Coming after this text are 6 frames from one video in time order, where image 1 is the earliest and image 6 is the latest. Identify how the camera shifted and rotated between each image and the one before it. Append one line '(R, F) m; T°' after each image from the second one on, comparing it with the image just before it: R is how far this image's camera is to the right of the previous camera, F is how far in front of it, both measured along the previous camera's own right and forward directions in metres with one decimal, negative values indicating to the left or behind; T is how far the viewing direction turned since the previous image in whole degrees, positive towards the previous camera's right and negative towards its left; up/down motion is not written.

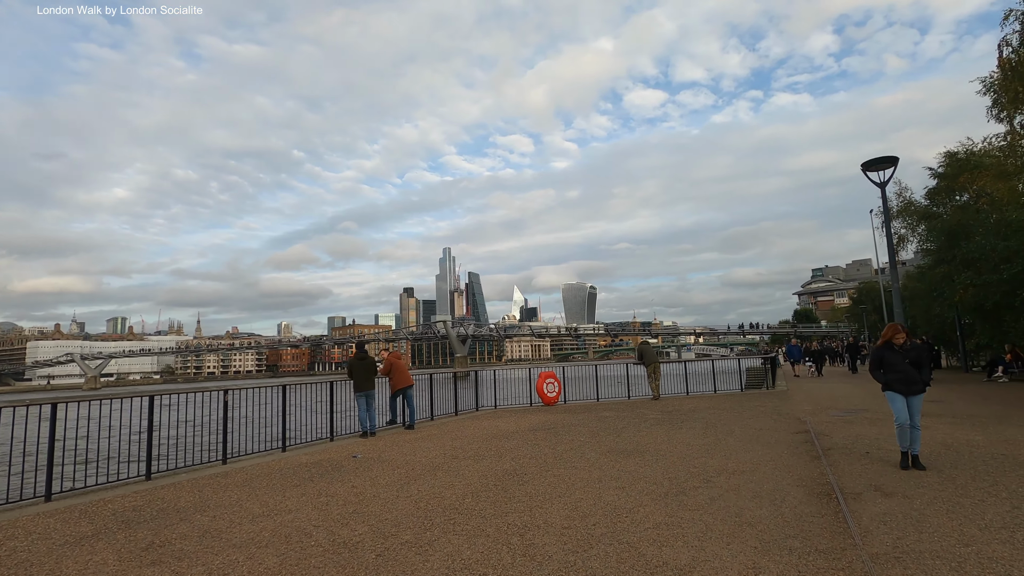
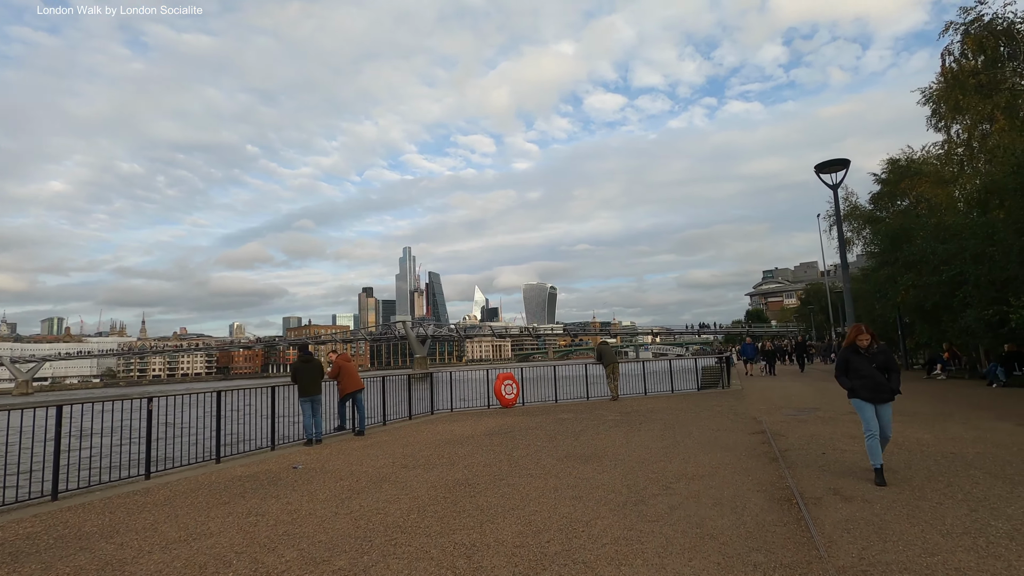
(+0.1, +0.4) m; +4°
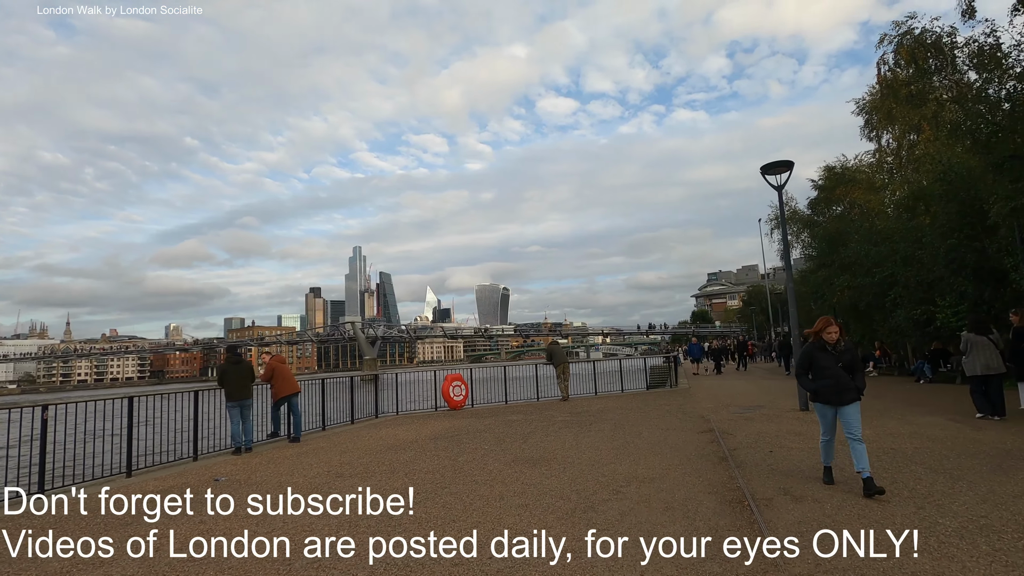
(+0.1, +0.4) m; +5°
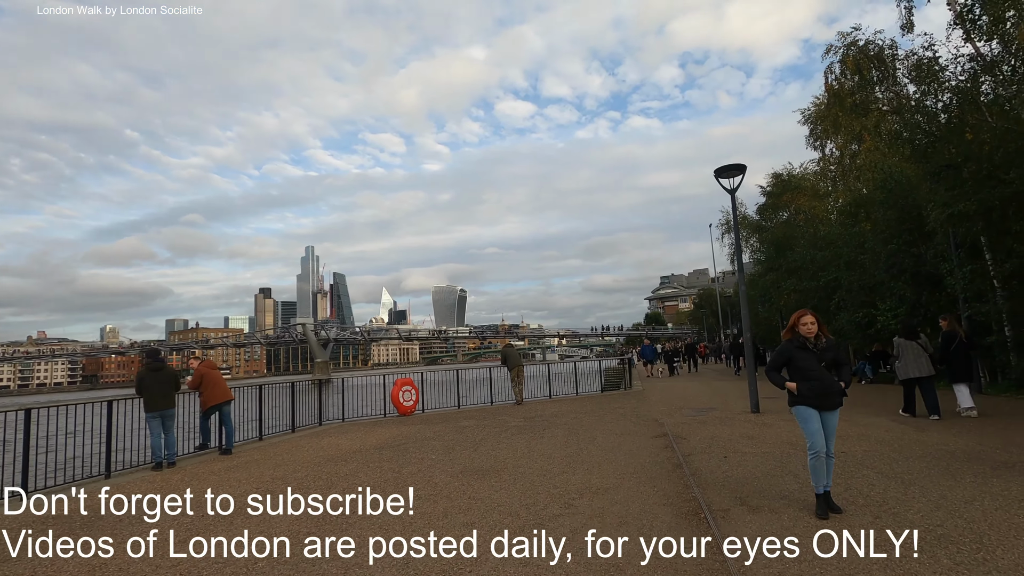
(+0.1, +0.4) m; +5°
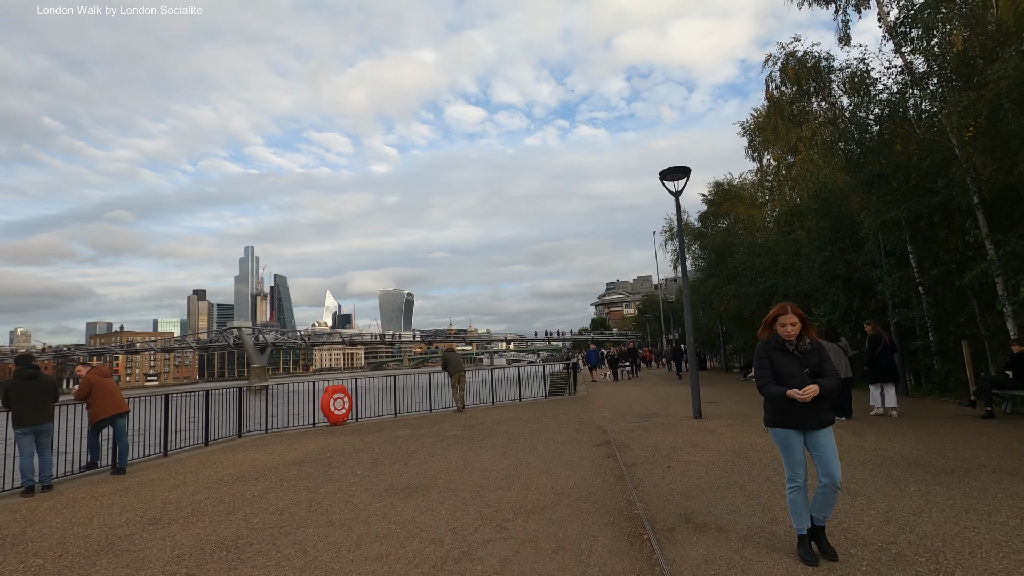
(+0.2, +0.6) m; +6°
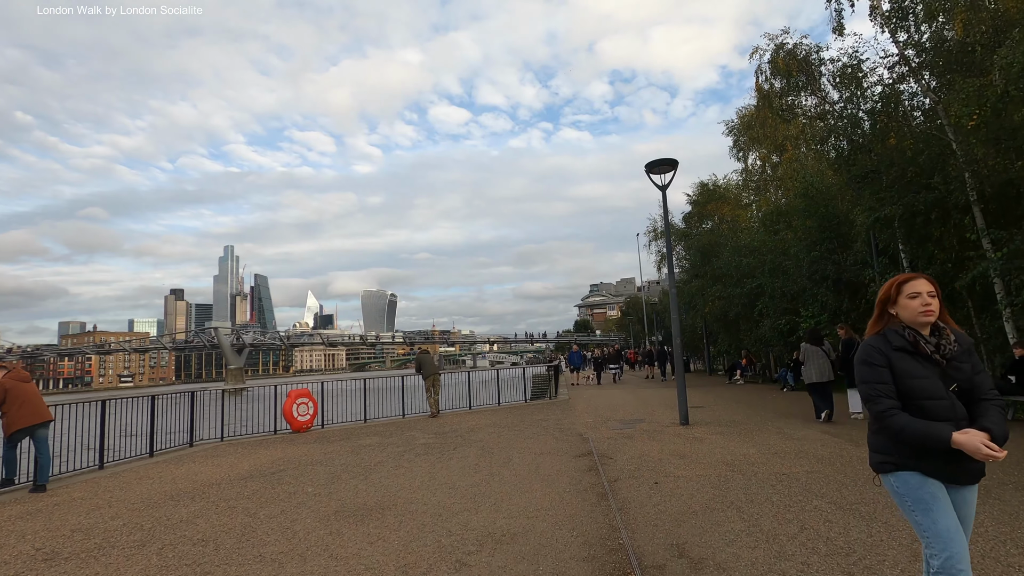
(+0.2, +0.8) m; +2°
